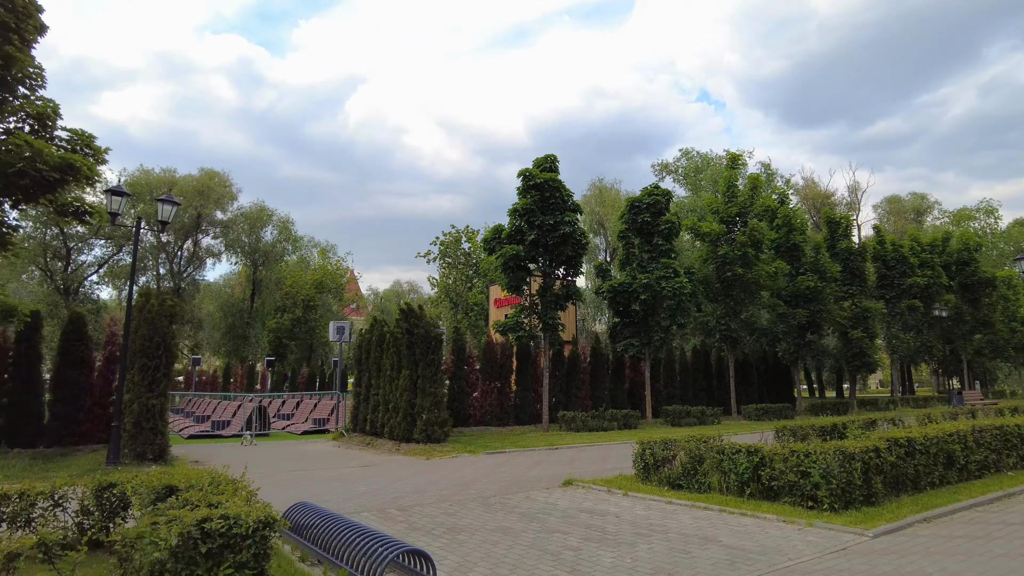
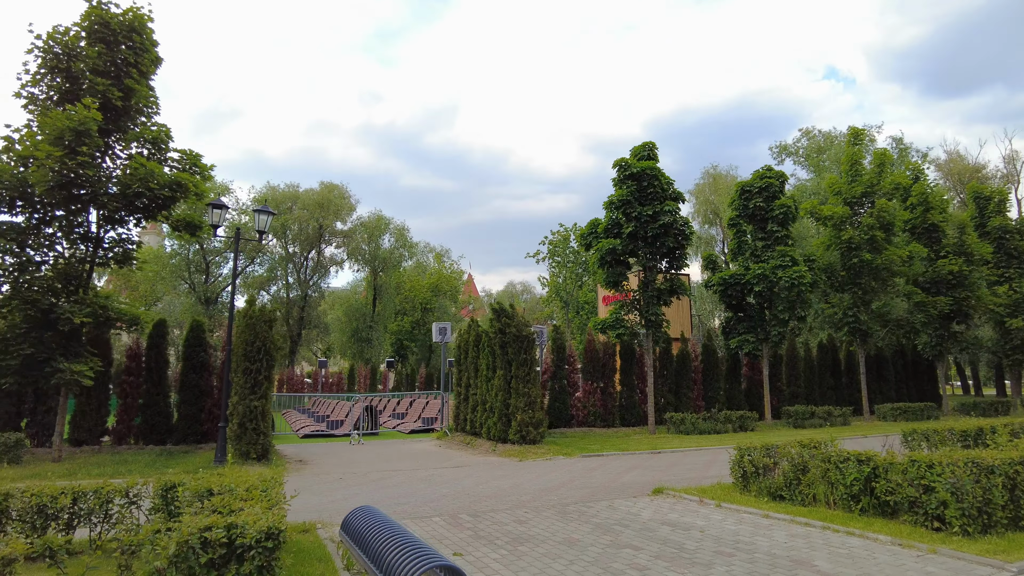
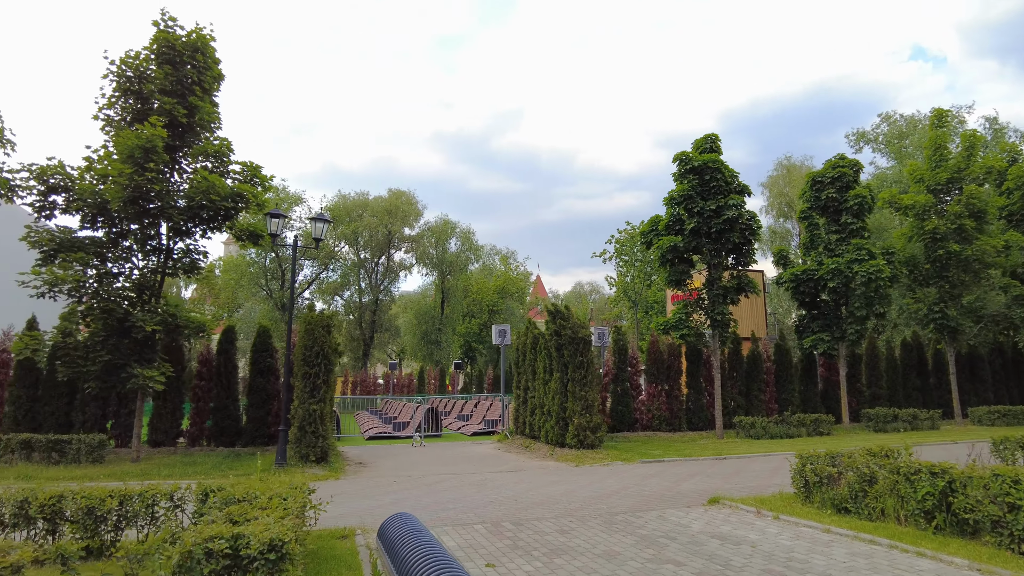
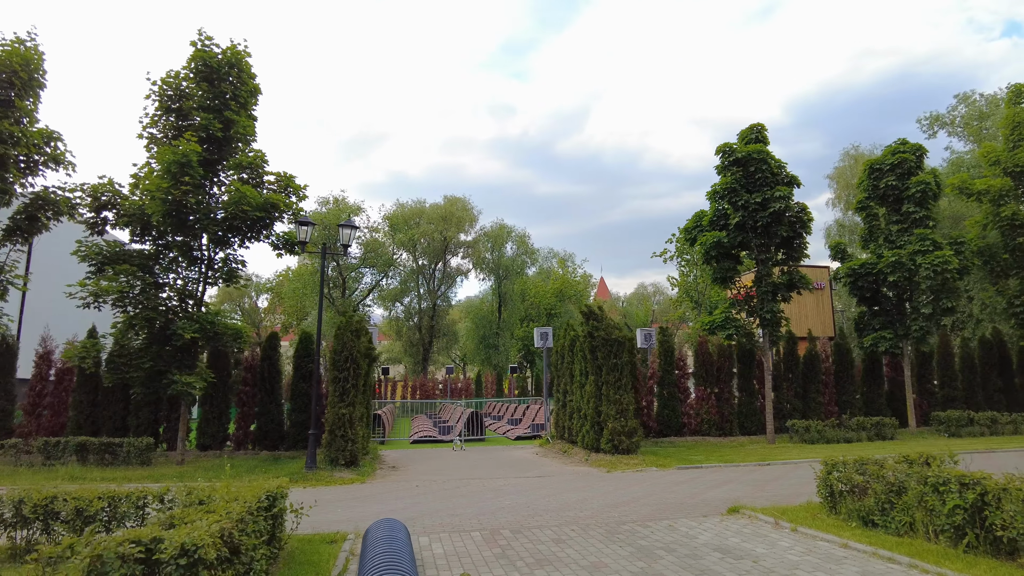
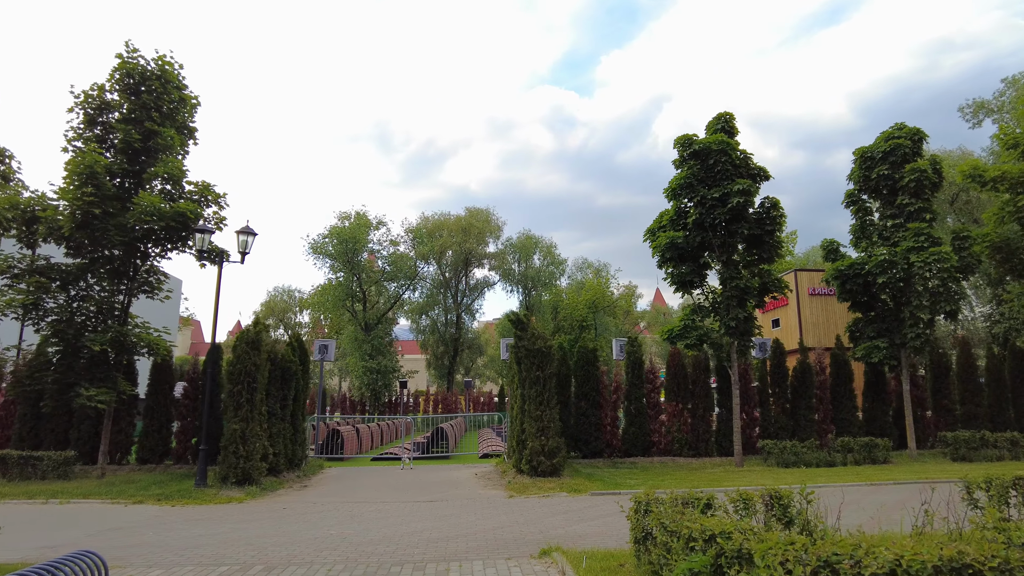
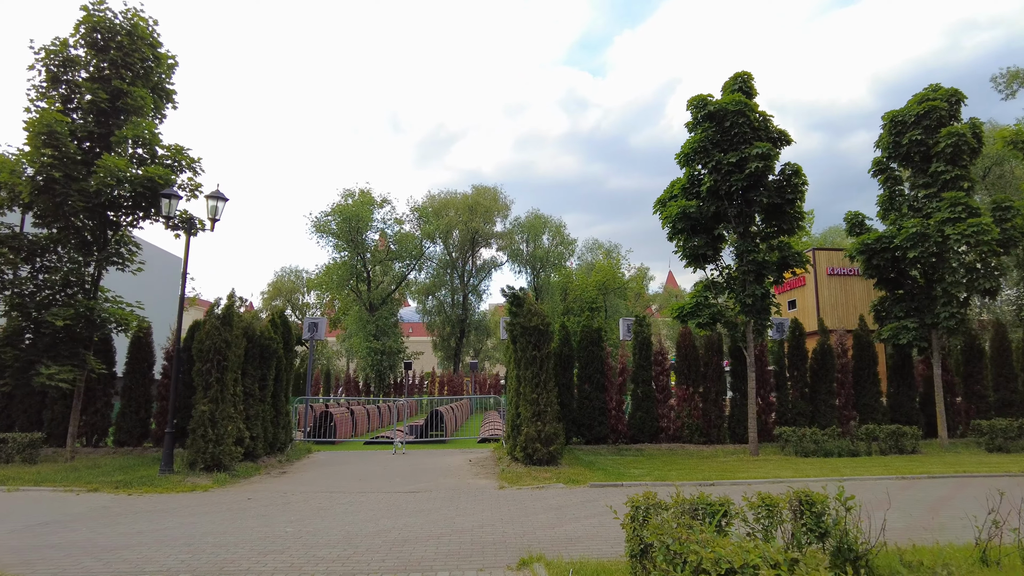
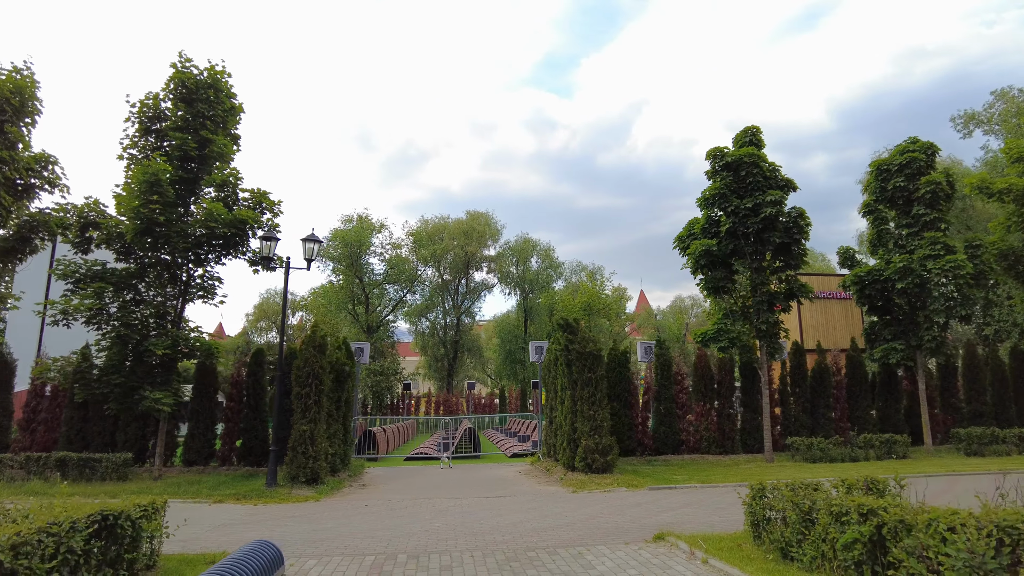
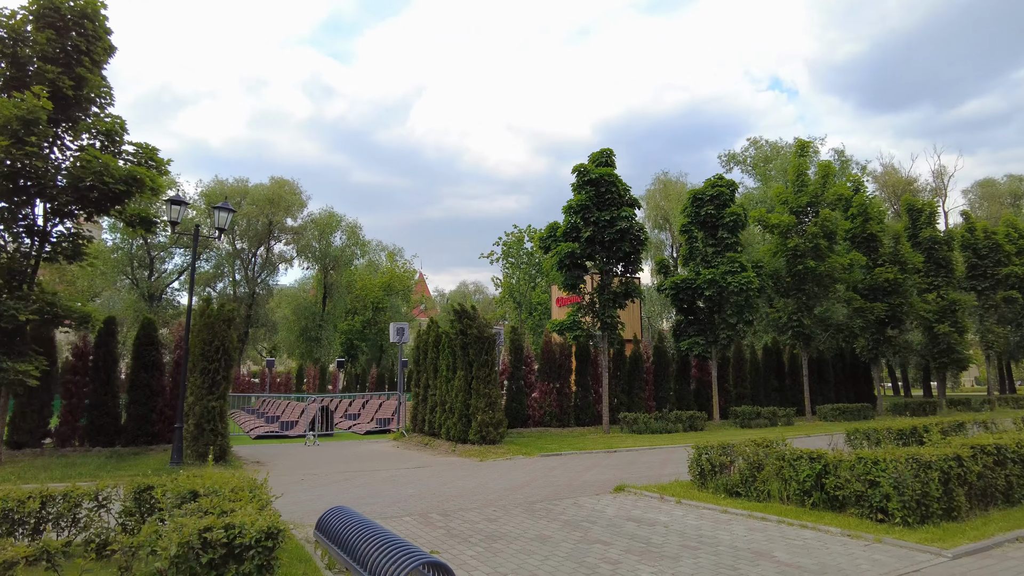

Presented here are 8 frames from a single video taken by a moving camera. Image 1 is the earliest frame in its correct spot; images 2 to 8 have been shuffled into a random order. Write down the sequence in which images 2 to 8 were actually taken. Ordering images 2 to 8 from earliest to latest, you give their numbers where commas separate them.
8, 2, 3, 4, 7, 5, 6
